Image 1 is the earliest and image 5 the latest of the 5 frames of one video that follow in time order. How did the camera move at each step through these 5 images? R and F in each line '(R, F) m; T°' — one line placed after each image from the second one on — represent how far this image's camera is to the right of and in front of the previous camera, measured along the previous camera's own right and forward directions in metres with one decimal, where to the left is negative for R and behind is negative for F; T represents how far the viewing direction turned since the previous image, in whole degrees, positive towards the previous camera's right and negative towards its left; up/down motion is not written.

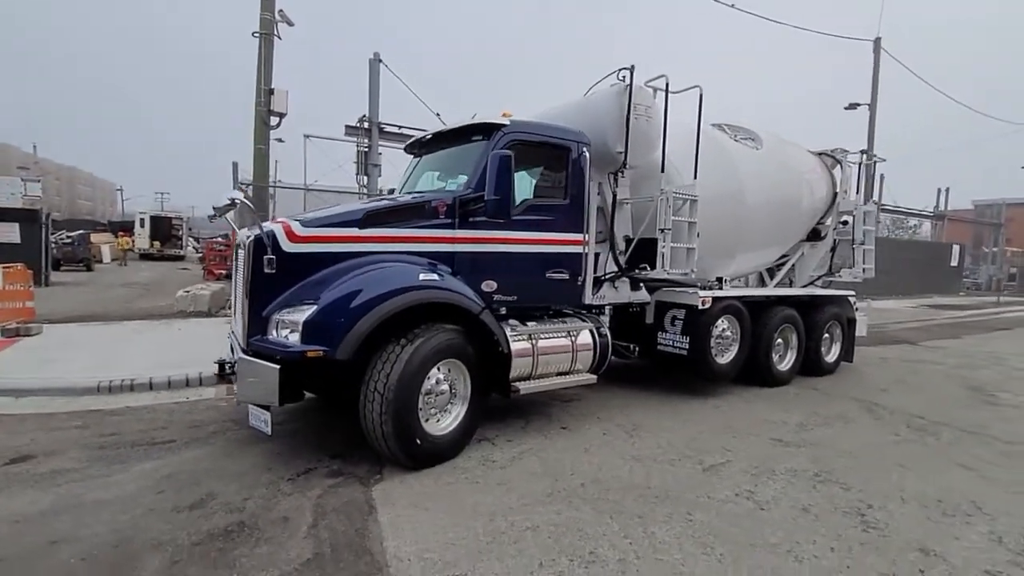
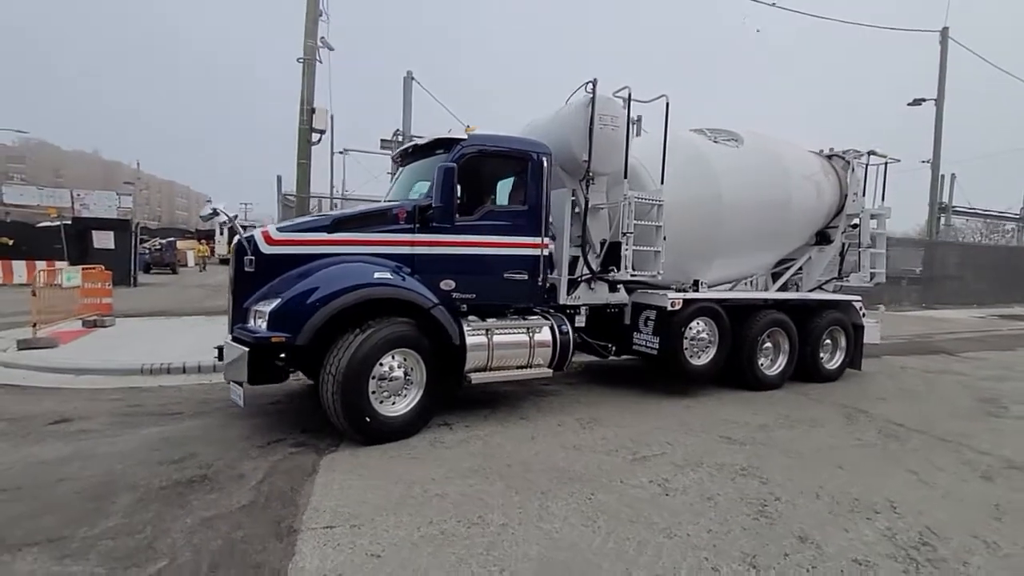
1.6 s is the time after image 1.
(+1.4, -0.4) m; -7°
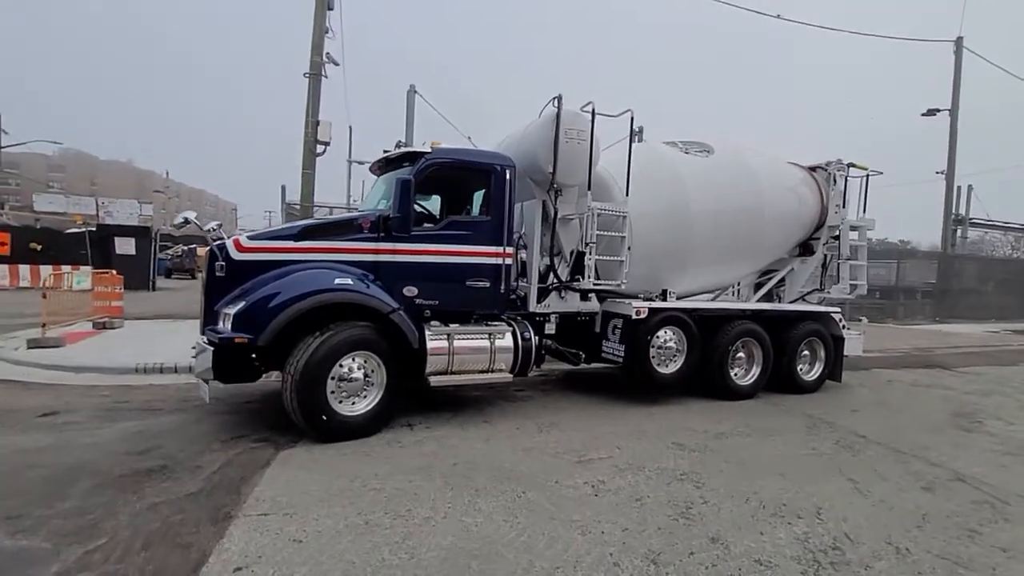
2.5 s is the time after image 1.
(+0.8, -0.2) m; -2°
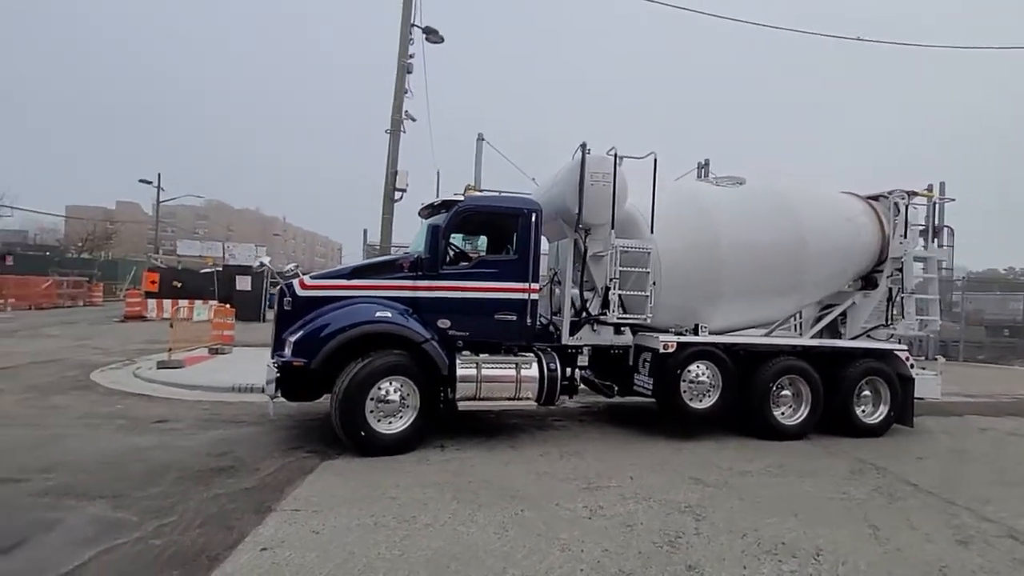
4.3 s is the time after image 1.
(+1.0, -0.5) m; -10°
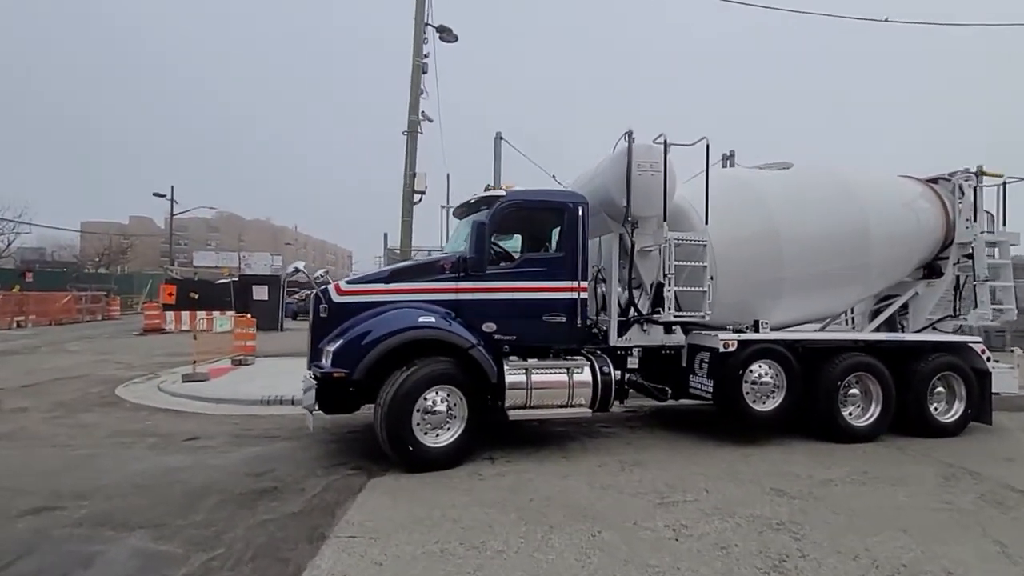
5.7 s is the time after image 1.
(-0.6, +0.5) m; -1°
